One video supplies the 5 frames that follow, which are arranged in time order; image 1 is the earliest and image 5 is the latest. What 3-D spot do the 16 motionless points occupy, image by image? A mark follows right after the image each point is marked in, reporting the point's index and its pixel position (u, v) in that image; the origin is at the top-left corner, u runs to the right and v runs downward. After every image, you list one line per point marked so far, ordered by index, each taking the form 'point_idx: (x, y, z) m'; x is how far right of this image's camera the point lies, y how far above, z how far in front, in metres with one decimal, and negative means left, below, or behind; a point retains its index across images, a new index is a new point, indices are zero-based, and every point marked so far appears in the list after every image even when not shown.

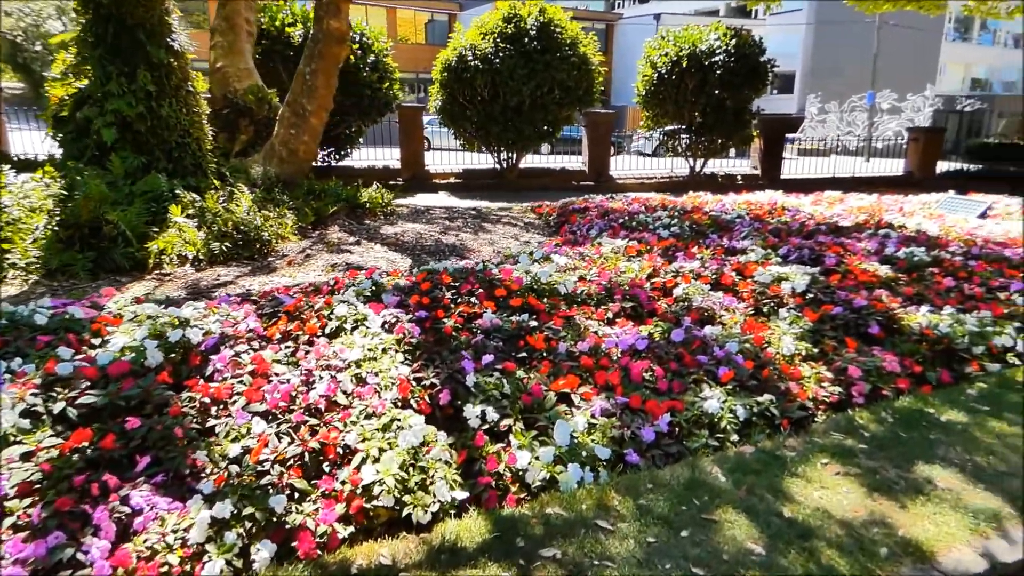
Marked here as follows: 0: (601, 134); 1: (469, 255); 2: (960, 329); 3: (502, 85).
0: (+2.2, +3.8, +15.6) m
1: (-0.4, +0.3, +5.5) m
2: (+2.9, -0.3, +4.1) m
3: (-0.2, +4.4, +14.0) m
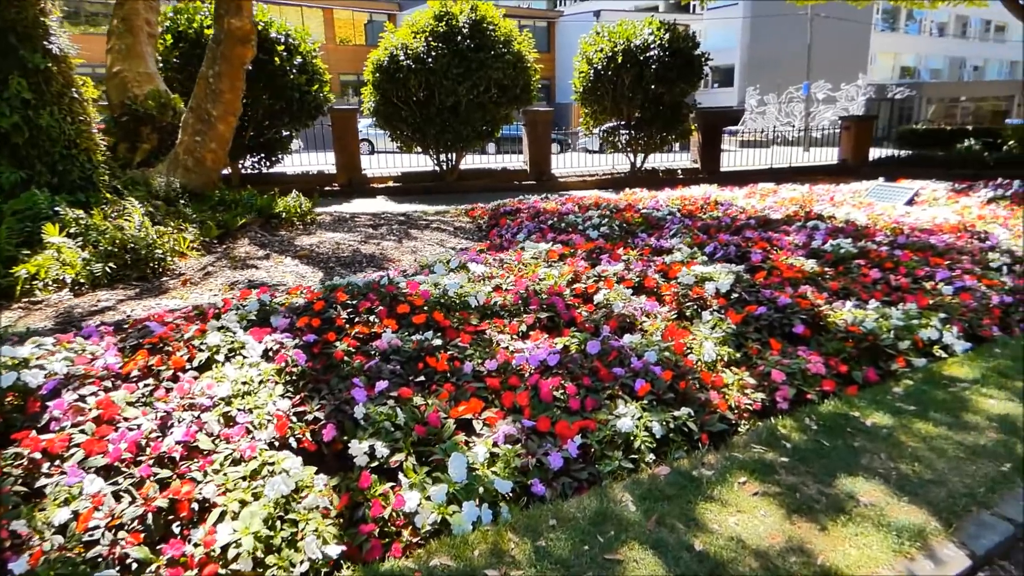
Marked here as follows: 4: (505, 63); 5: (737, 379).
0: (+0.7, +3.8, +15.4) m
1: (-1.0, +0.2, +5.2) m
2: (+2.3, -0.2, +4.0) m
3: (-1.6, +4.3, +13.6) m
4: (-0.1, +4.9, +13.8) m
5: (+1.2, -0.5, +3.4) m
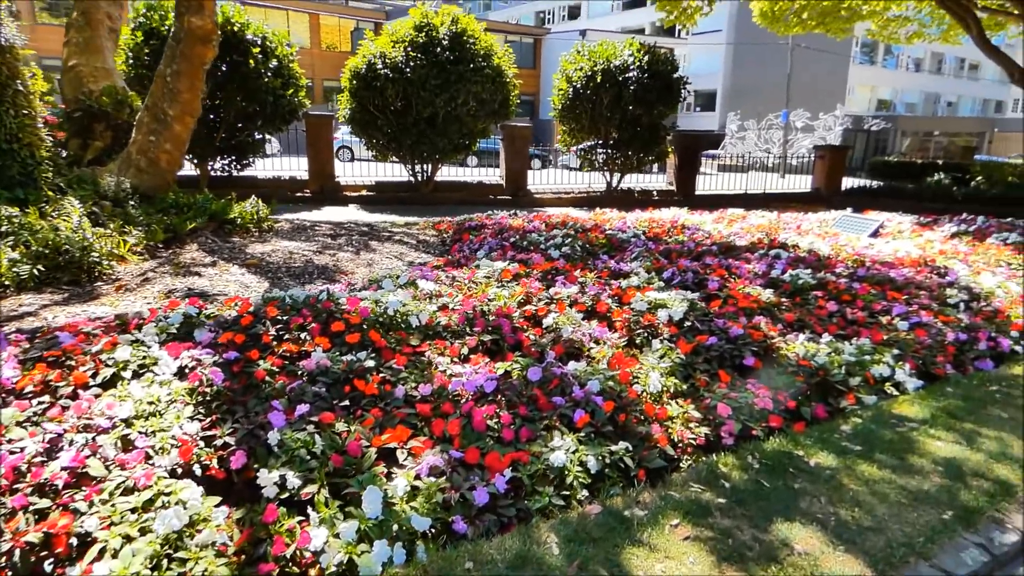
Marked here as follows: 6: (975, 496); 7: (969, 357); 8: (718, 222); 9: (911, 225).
0: (+0.2, +3.4, +15.4) m
1: (-1.4, +0.1, +5.0) m
2: (+2.0, -0.4, +4.0) m
3: (-2.1, +4.1, +13.5) m
4: (-0.6, +4.6, +13.8) m
5: (+0.9, -0.6, +3.3) m
6: (+2.1, -0.9, +2.8) m
7: (+3.2, -0.5, +4.6) m
8: (+2.7, +0.9, +8.4) m
9: (+5.4, +0.9, +8.7) m
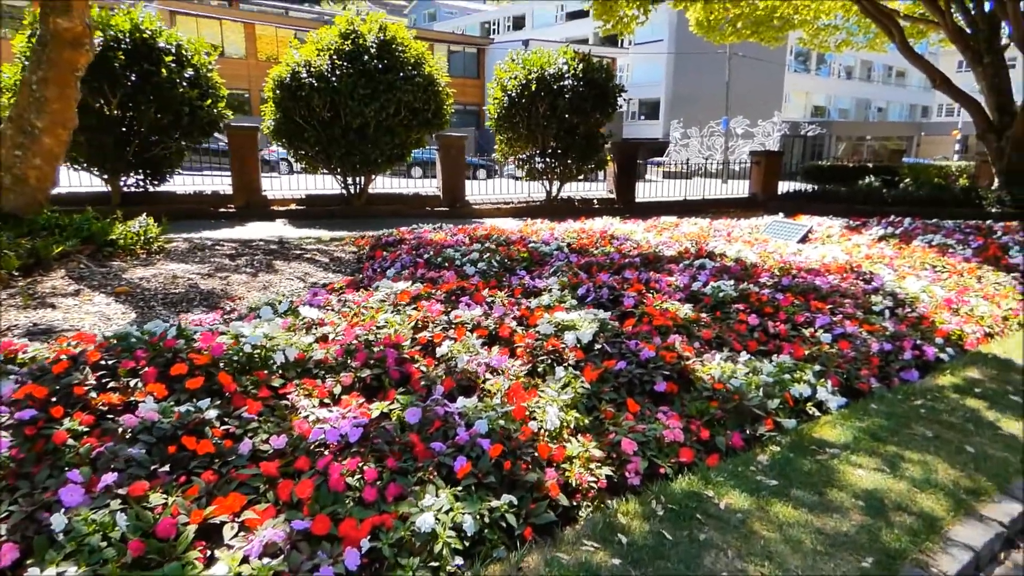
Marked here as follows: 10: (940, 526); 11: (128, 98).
0: (-1.4, +3.1, +15.0) m
1: (-2.1, -0.1, +4.5) m
2: (+1.4, -0.5, +3.7) m
3: (-3.5, +3.7, +13.0) m
4: (-2.0, +4.2, +13.3) m
5: (+0.3, -0.7, +2.9) m
6: (+1.5, -1.0, +2.6) m
7: (+2.6, -0.6, +4.4) m
8: (+1.7, +0.7, +8.2) m
9: (+4.4, +0.8, +8.6) m
10: (+1.8, -1.0, +2.7) m
11: (-6.7, +3.3, +11.2) m
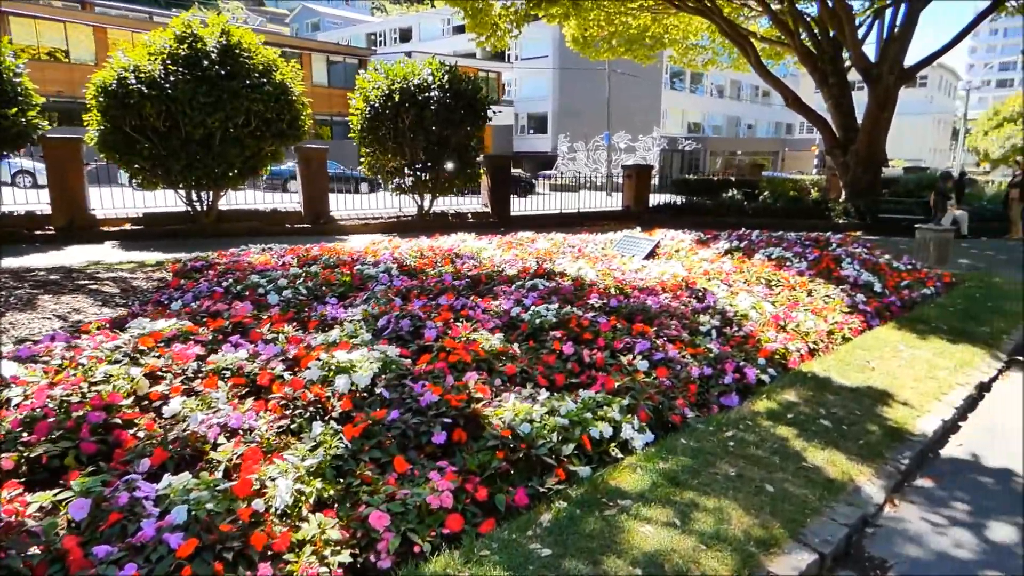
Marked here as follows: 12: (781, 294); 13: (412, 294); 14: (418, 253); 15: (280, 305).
0: (-4.3, +2.6, +14.1) m
1: (-3.3, -0.4, +3.6) m
2: (+0.2, -0.7, +3.3) m
3: (-6.2, +3.2, +11.8) m
4: (-4.8, +3.8, +12.4) m
5: (-0.7, -0.9, +2.4) m
6: (+0.5, -1.1, +2.2) m
7: (+1.3, -0.7, +4.1) m
8: (-0.2, +0.5, +7.8) m
9: (+2.4, +0.6, +8.7) m
10: (+0.8, -1.1, +2.3) m
11: (-9.1, +2.8, +9.5) m
12: (+2.7, -0.1, +6.3) m
13: (-0.8, 0.0, +5.0) m
14: (-1.1, +0.4, +7.3) m
15: (-1.7, -0.1, +4.7) m
